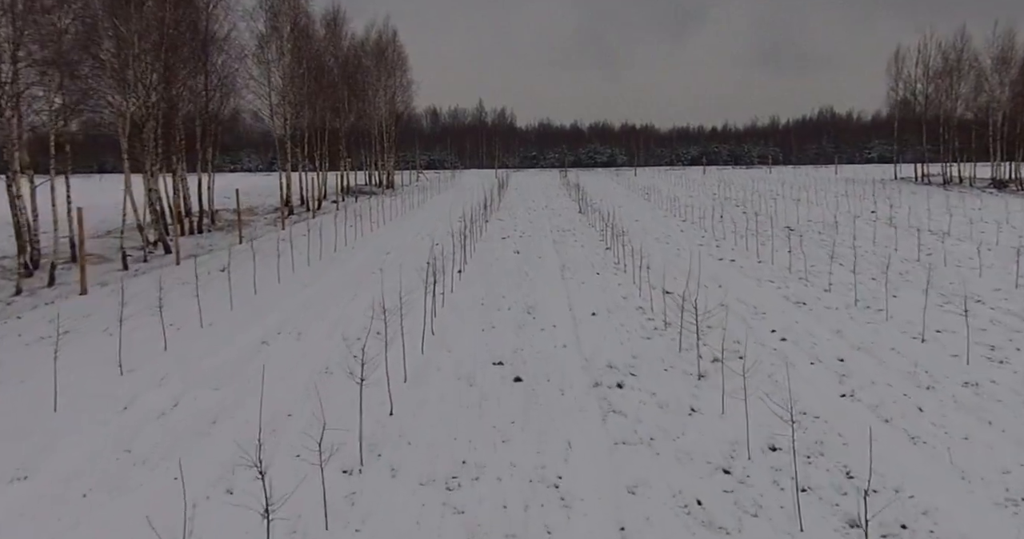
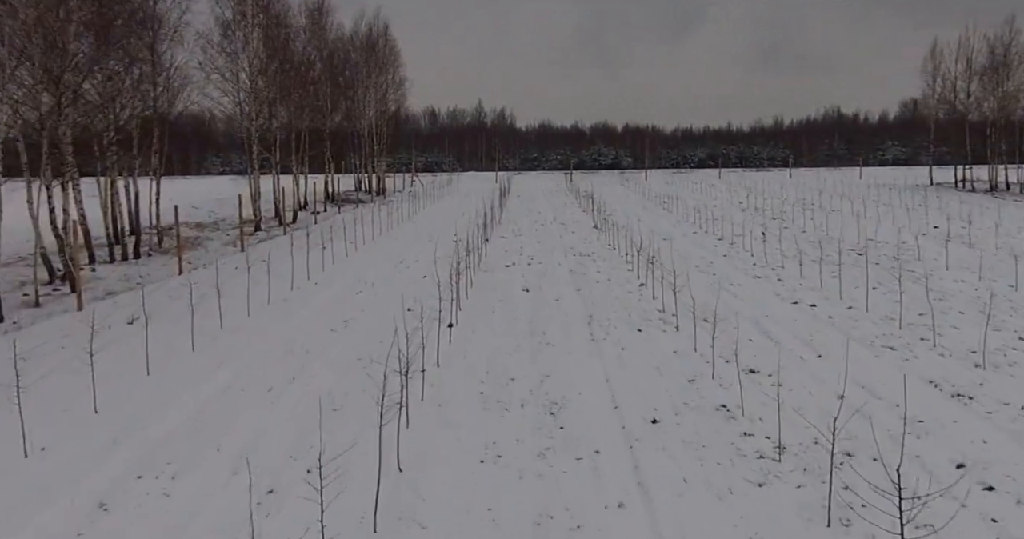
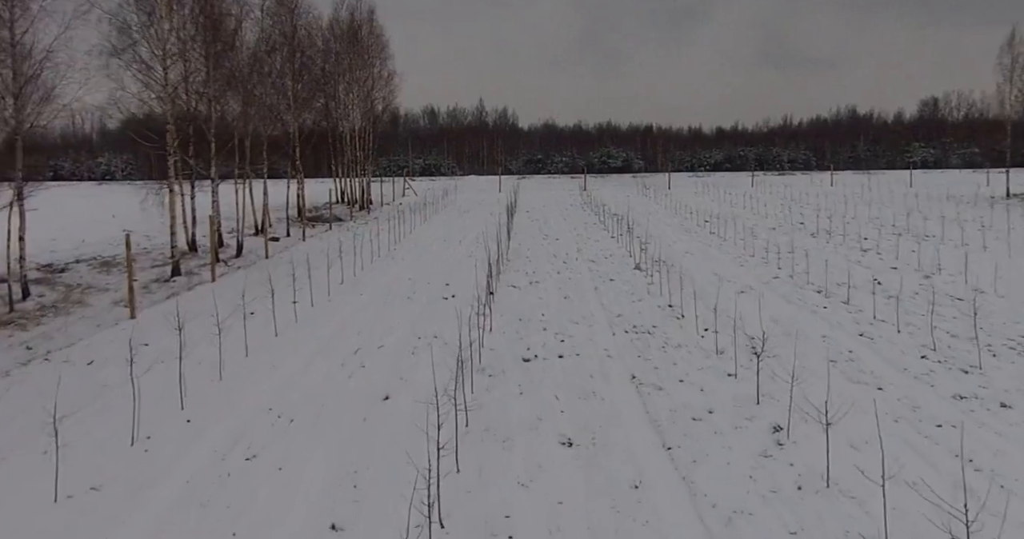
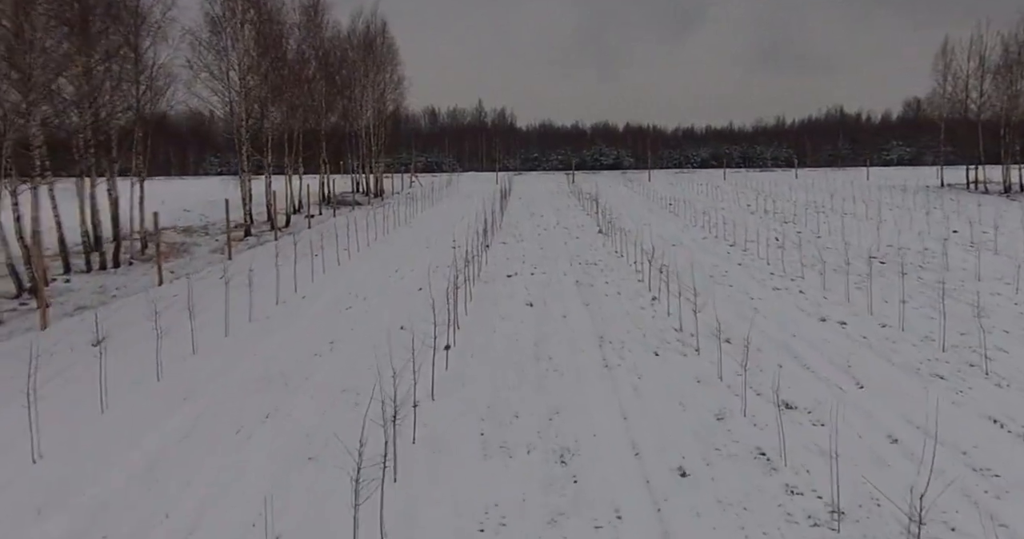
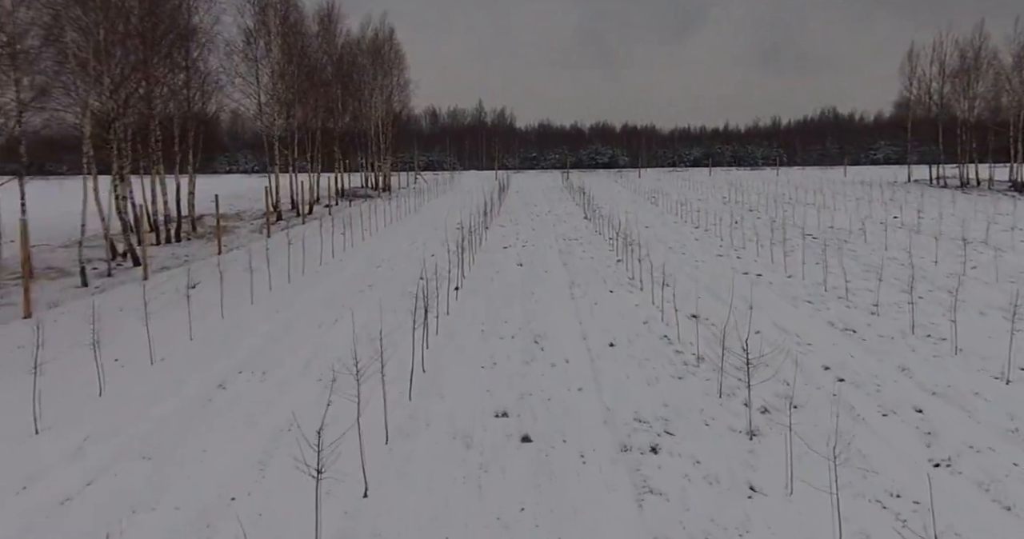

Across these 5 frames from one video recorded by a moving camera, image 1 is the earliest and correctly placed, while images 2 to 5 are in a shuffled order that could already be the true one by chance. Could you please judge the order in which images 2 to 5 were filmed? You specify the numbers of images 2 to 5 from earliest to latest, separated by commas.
5, 2, 4, 3
